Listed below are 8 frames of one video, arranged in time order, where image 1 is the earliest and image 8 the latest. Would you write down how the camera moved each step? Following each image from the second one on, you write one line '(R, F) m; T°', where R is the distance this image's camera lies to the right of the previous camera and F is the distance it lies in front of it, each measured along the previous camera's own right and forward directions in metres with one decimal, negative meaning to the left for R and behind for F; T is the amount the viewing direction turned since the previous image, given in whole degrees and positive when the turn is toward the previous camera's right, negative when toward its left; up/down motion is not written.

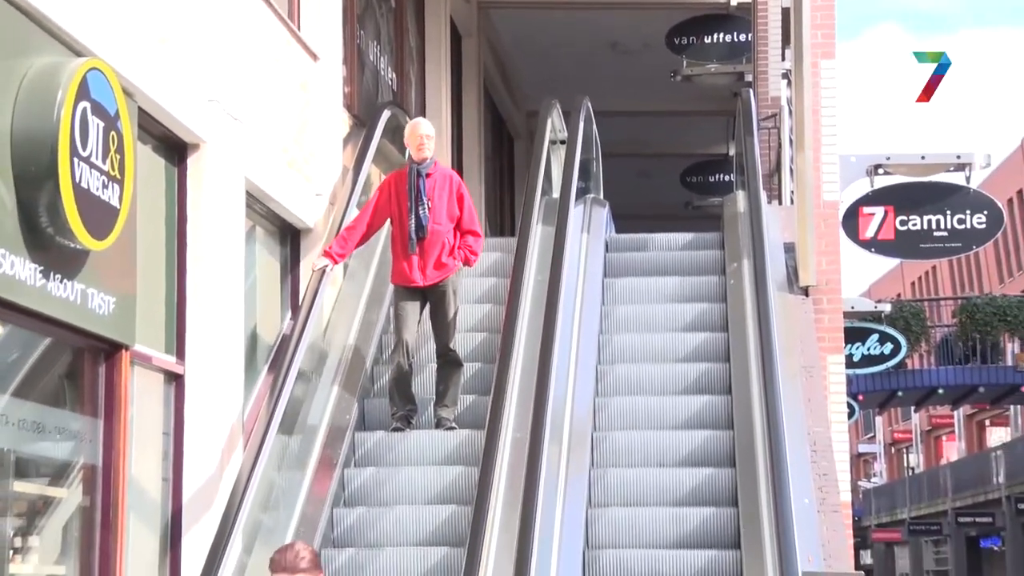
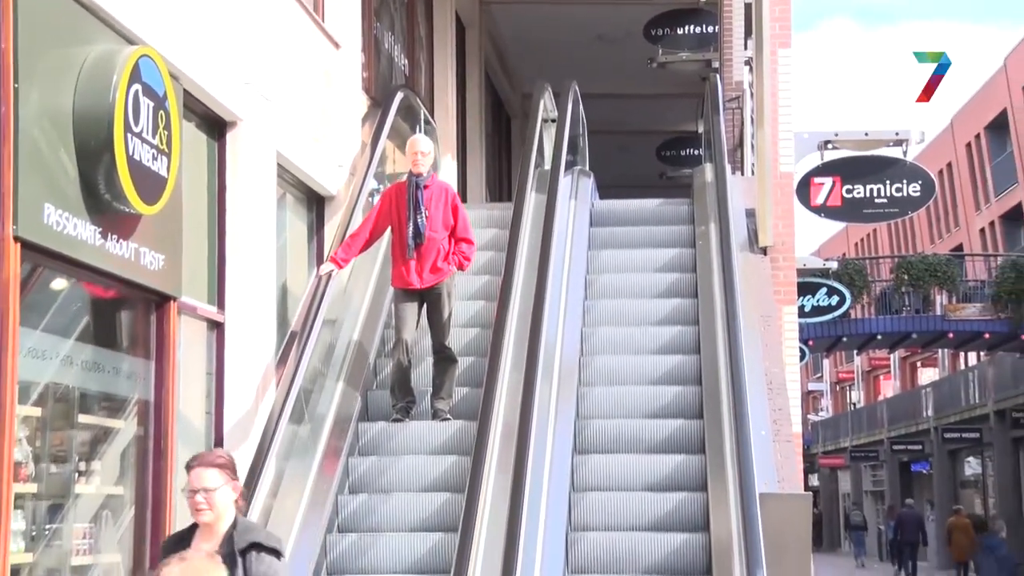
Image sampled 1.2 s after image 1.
(0.0, -0.6) m; 0°
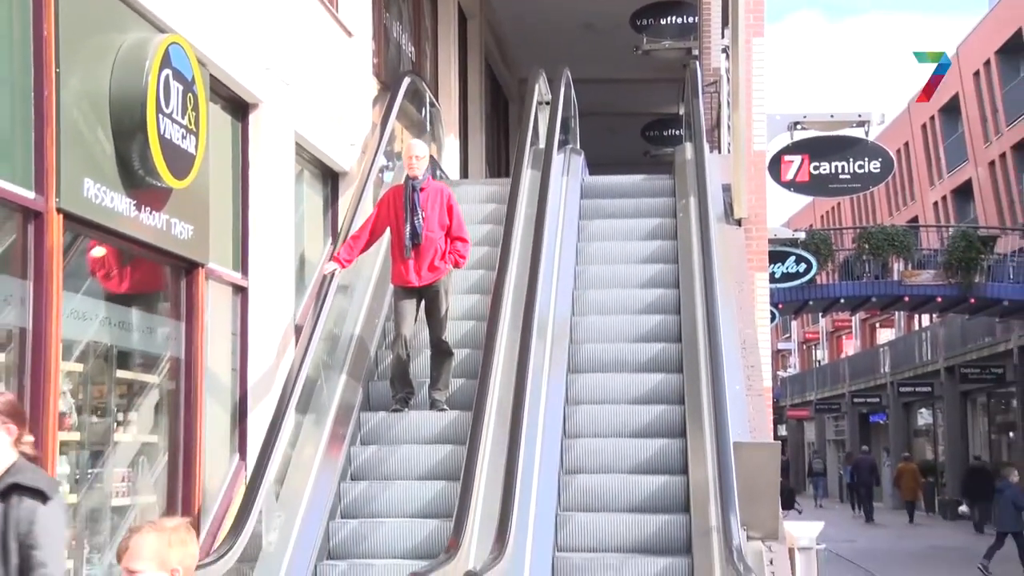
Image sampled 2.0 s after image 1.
(0.0, -0.4) m; 0°
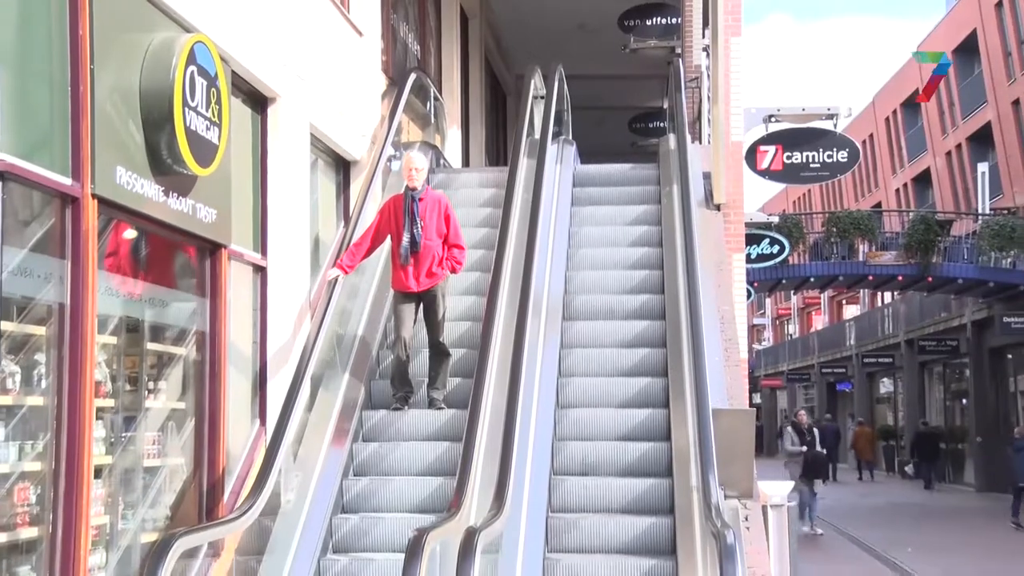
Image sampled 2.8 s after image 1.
(0.0, -0.4) m; 0°
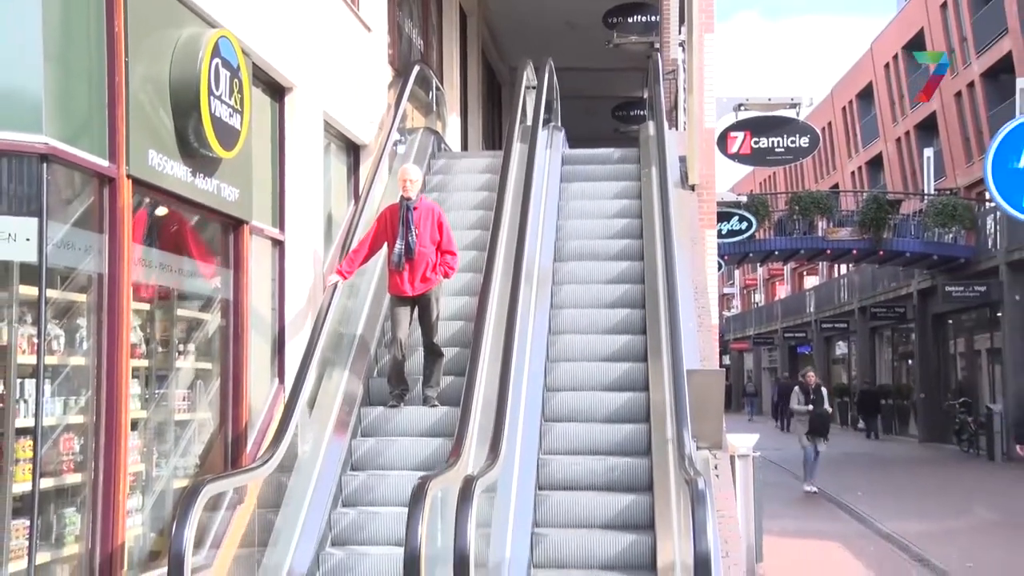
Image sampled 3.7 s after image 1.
(0.0, -0.6) m; 0°
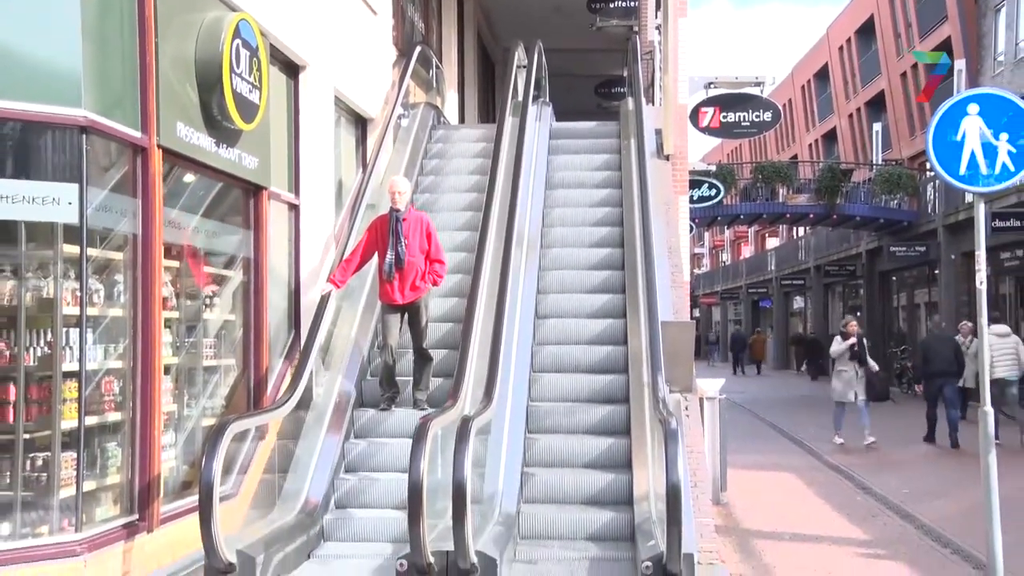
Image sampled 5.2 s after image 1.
(0.0, -0.7) m; 0°
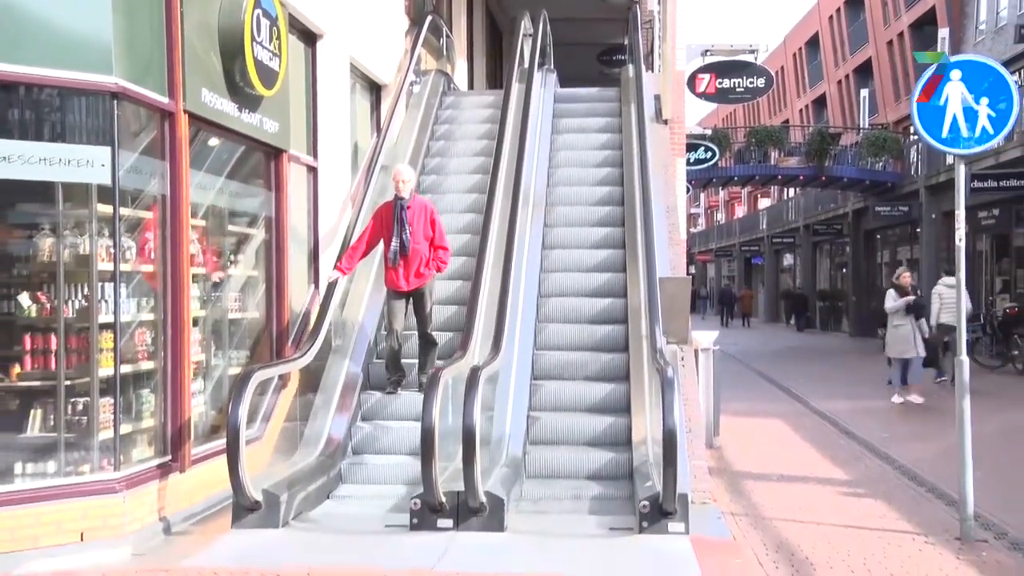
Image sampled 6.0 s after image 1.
(0.0, -0.4) m; 0°
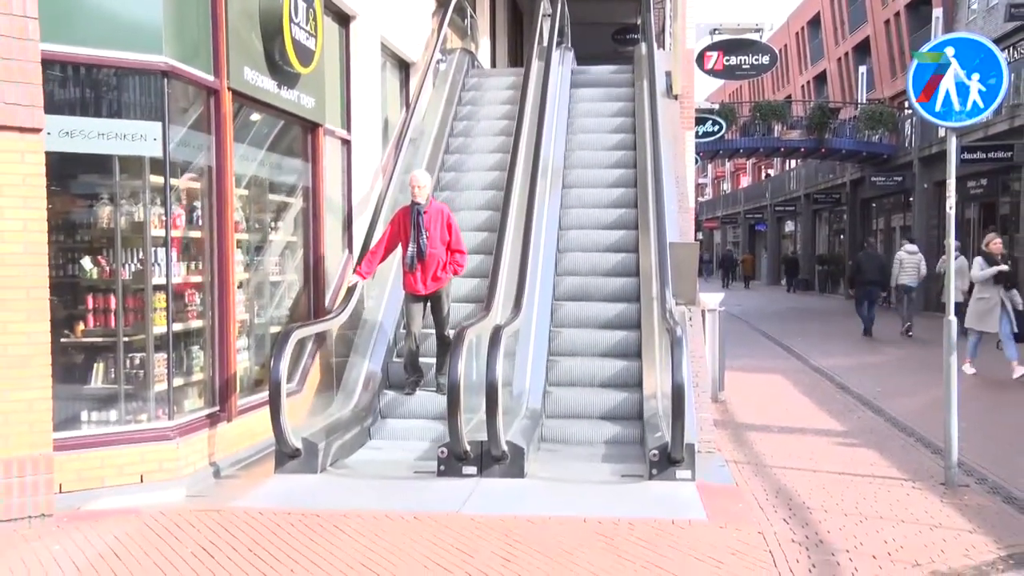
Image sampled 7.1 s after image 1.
(0.0, -0.5) m; -1°
